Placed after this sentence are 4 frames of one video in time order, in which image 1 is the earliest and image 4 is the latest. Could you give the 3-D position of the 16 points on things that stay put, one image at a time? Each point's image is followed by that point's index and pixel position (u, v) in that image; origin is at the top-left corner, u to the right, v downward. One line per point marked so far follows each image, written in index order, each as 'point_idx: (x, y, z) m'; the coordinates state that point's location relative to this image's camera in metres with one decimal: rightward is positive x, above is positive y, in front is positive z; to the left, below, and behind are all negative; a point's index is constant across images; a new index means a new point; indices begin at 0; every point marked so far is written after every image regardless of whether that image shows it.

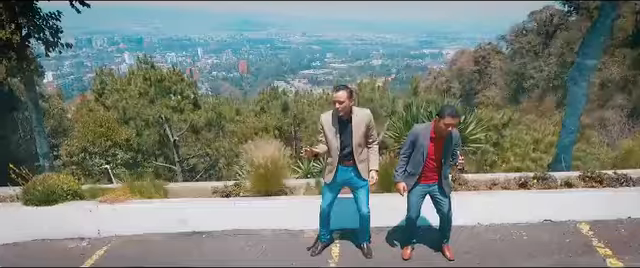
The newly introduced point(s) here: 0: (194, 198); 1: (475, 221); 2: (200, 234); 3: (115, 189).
0: (-1.8, -0.9, +5.7) m
1: (+2.0, -1.1, +5.1) m
2: (-1.6, -1.3, +5.4) m
3: (-3.1, -0.8, +6.0) m
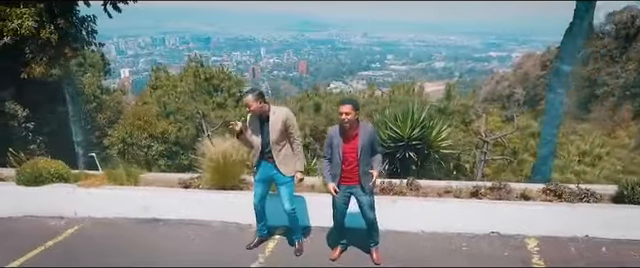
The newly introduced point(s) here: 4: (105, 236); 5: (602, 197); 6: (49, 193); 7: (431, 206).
0: (-2.5, -0.8, +6.1) m
1: (+1.2, -1.2, +5.0) m
2: (-2.3, -1.3, +5.8) m
3: (-3.6, -0.7, +6.5) m
4: (-3.0, -1.4, +5.6) m
5: (+3.4, -0.8, +4.9) m
6: (-4.1, -0.9, +6.1) m
7: (+1.4, -0.9, +5.0) m
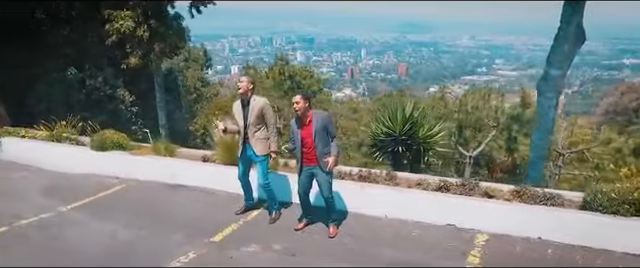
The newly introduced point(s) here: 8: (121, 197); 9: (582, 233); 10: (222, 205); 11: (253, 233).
0: (-2.5, -0.5, +7.4) m
1: (+0.9, -1.1, +5.5) m
2: (-2.4, -0.9, +7.0) m
3: (-3.5, -0.3, +8.1) m
4: (-3.1, -1.0, +7.0) m
5: (+3.0, -0.8, +4.8) m
6: (-4.1, -0.5, +7.8) m
7: (+1.0, -0.8, +5.4) m
8: (-3.4, -1.1, +6.9) m
9: (+2.9, -1.1, +4.5) m
10: (-1.5, -1.1, +6.2) m
11: (-0.9, -1.3, +5.3) m
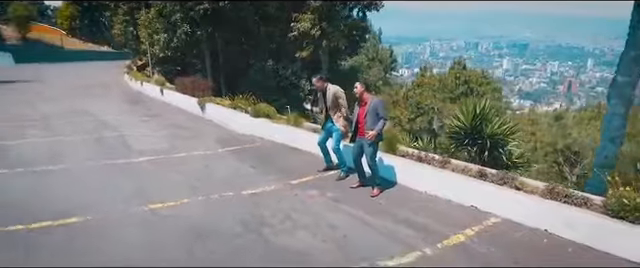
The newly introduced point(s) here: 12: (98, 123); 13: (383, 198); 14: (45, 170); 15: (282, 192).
0: (-0.4, +0.1, +9.5) m
1: (+1.7, -0.9, +6.4) m
2: (-0.5, -0.4, +9.2) m
3: (-0.9, +0.4, +10.6) m
4: (-1.2, -0.4, +9.5) m
5: (+3.3, -0.9, +4.9) m
6: (-1.6, +0.3, +10.6) m
7: (+1.8, -0.6, +6.2) m
8: (-1.5, -0.4, +9.5) m
9: (+3.1, -1.1, +4.6) m
10: (-0.1, -0.6, +8.1) m
11: (0.0, -0.9, +7.0) m
12: (-6.7, +0.3, +12.2) m
13: (+1.0, -1.0, +6.3) m
14: (-5.3, -0.7, +7.8) m
15: (-0.6, -1.0, +6.6) m
